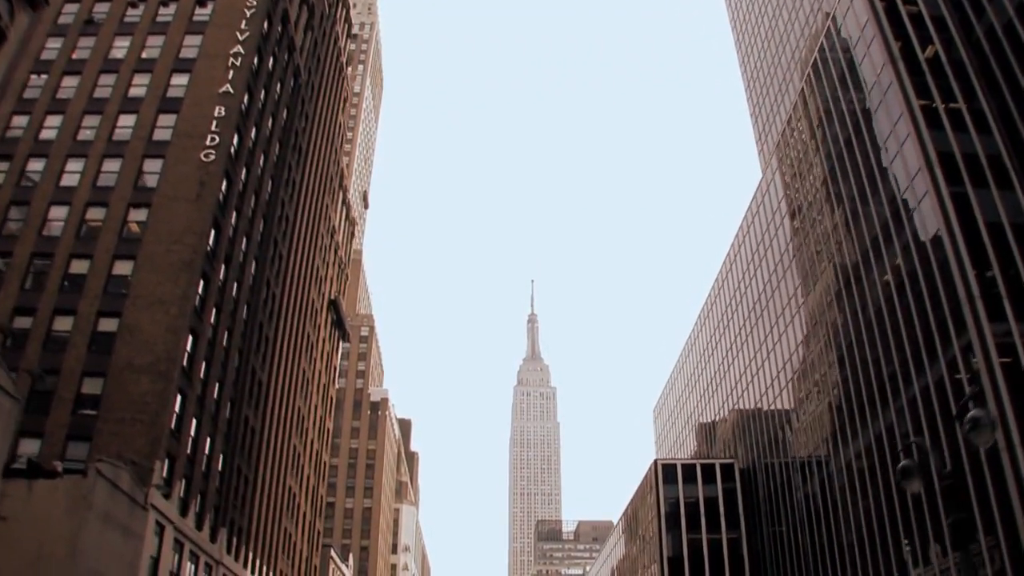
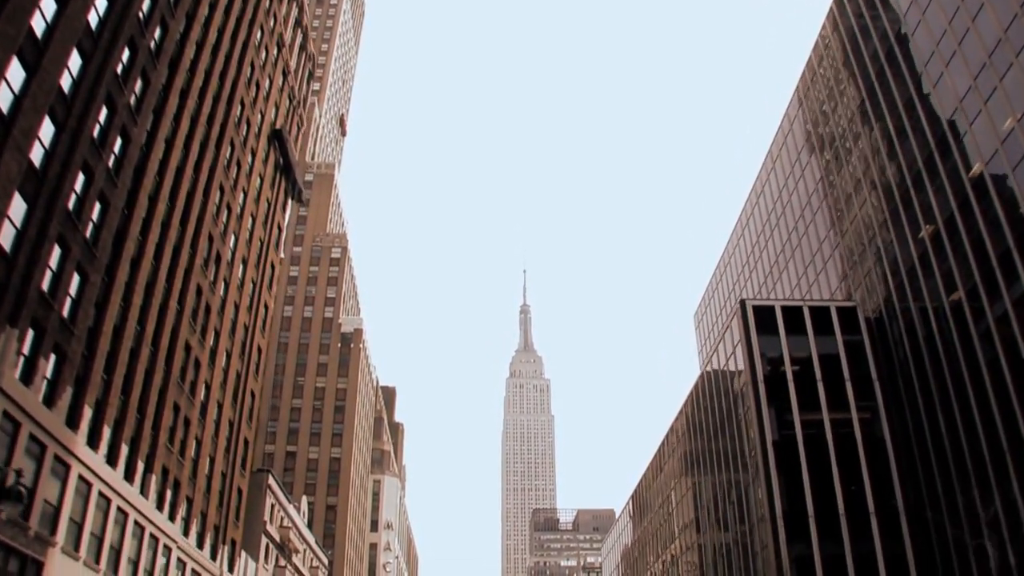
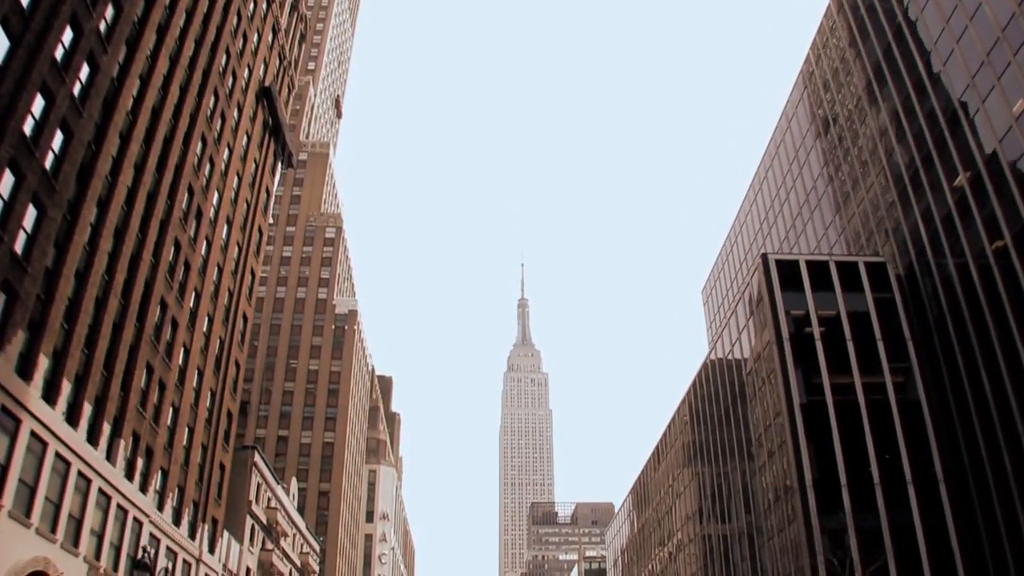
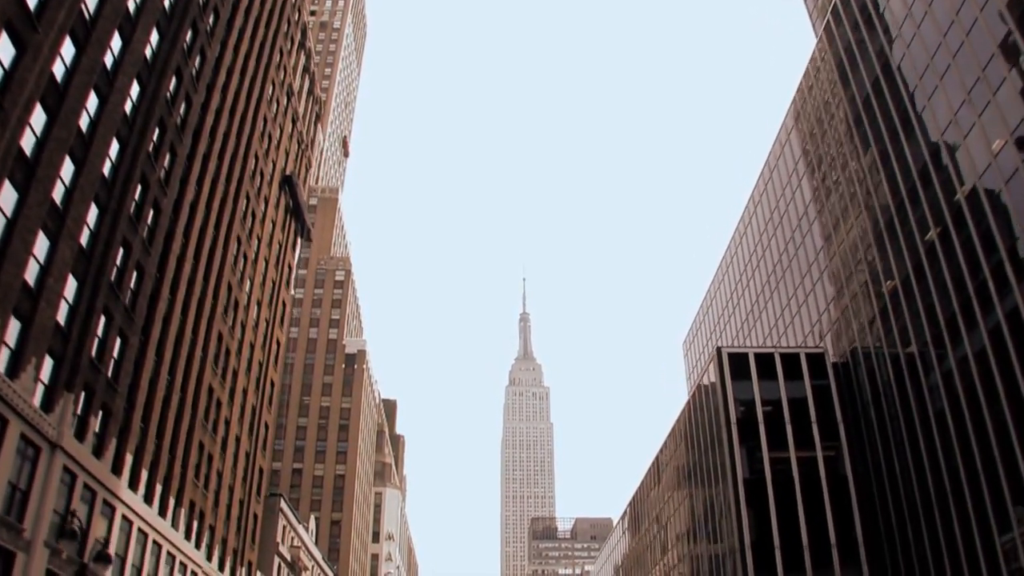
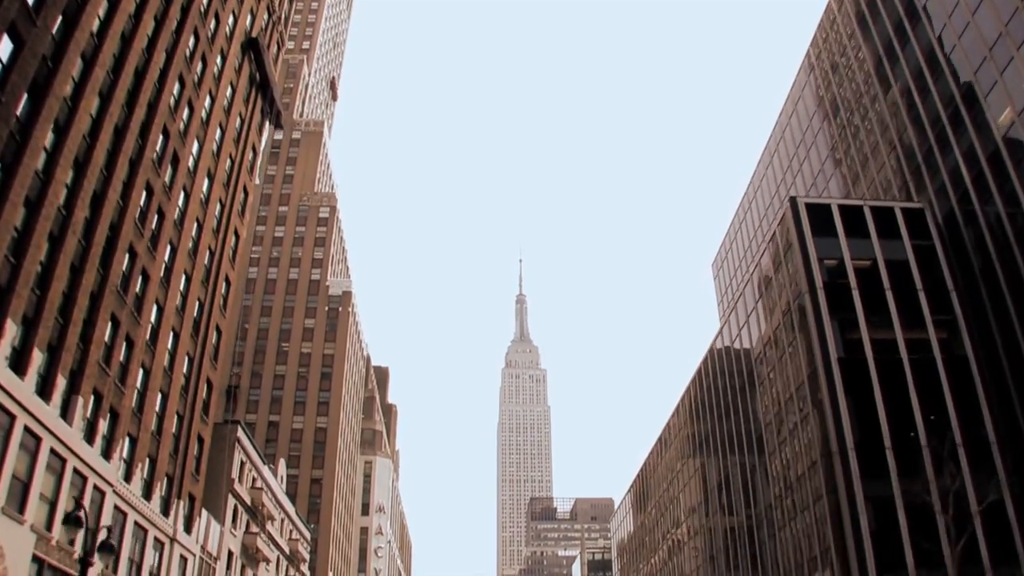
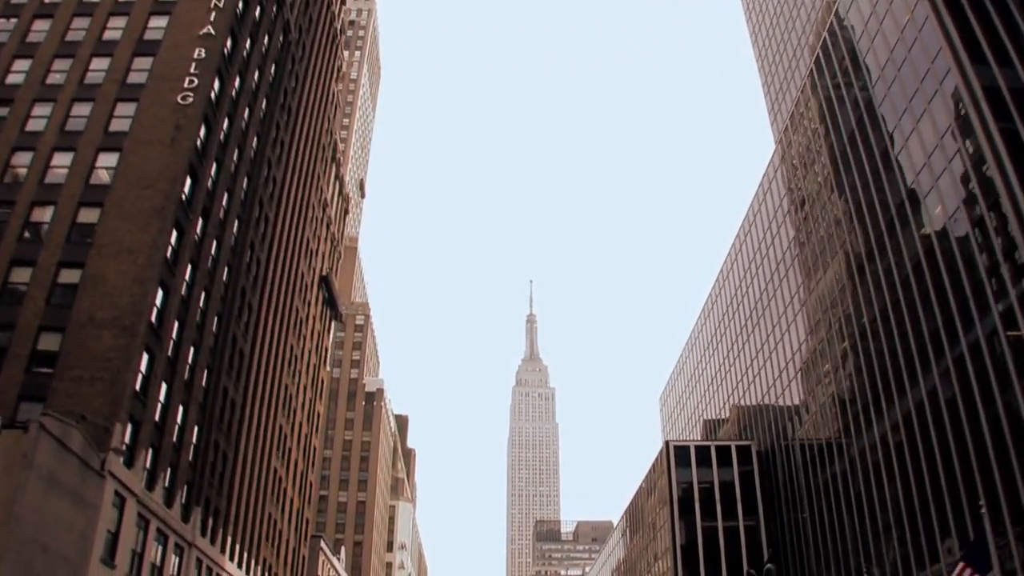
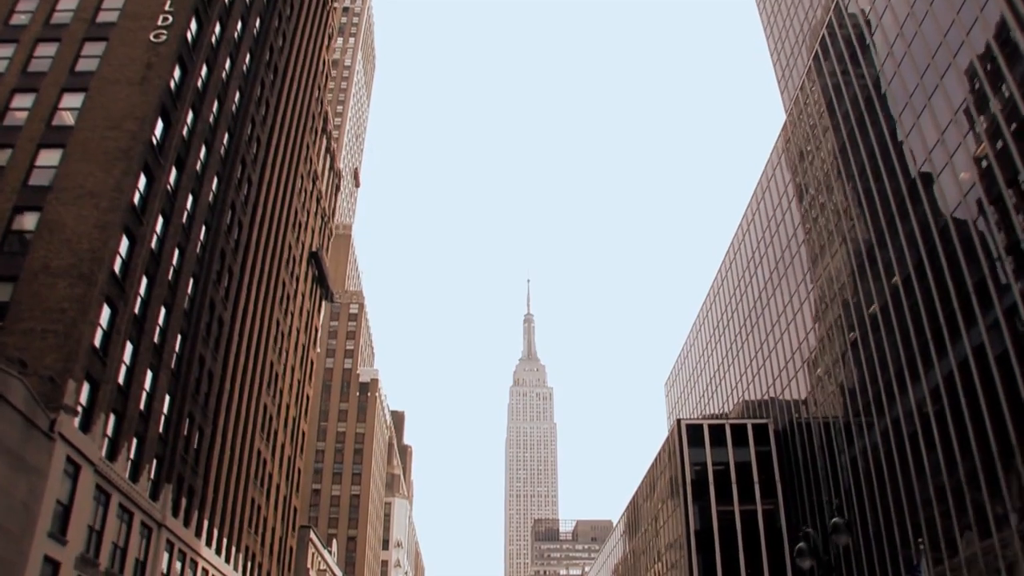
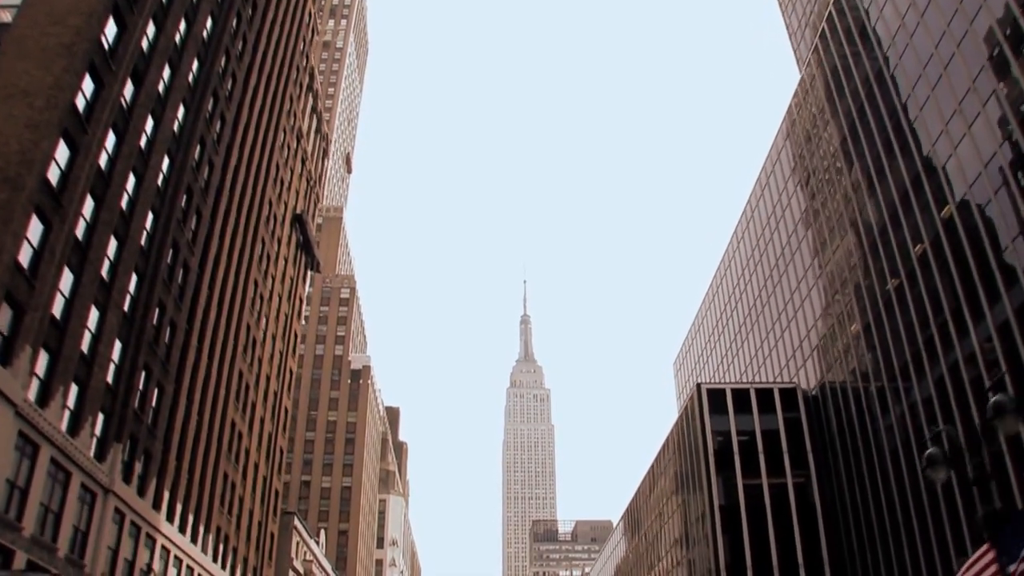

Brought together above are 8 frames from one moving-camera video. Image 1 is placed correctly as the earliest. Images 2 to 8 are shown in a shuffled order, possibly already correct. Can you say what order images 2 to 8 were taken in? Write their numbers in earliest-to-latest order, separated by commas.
6, 7, 8, 4, 2, 3, 5
